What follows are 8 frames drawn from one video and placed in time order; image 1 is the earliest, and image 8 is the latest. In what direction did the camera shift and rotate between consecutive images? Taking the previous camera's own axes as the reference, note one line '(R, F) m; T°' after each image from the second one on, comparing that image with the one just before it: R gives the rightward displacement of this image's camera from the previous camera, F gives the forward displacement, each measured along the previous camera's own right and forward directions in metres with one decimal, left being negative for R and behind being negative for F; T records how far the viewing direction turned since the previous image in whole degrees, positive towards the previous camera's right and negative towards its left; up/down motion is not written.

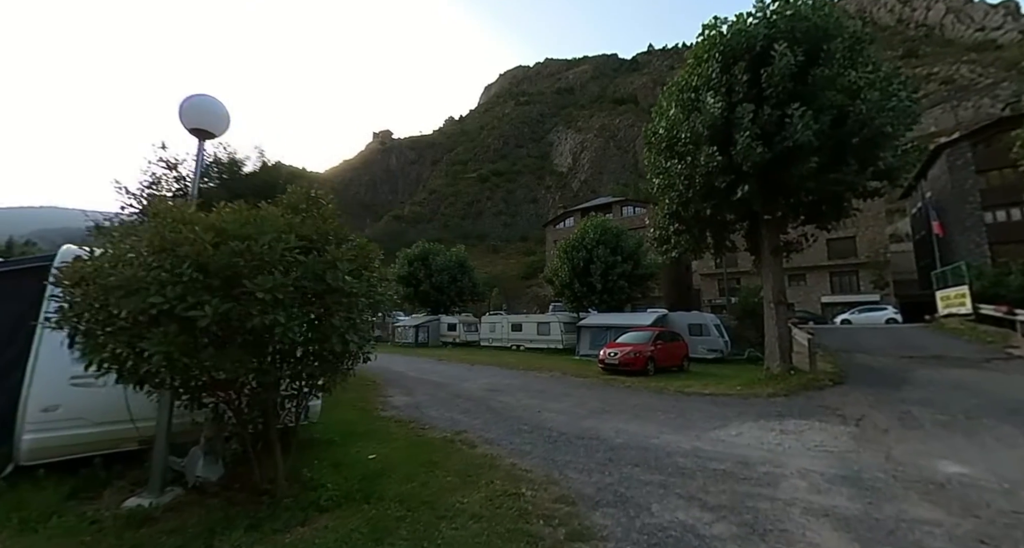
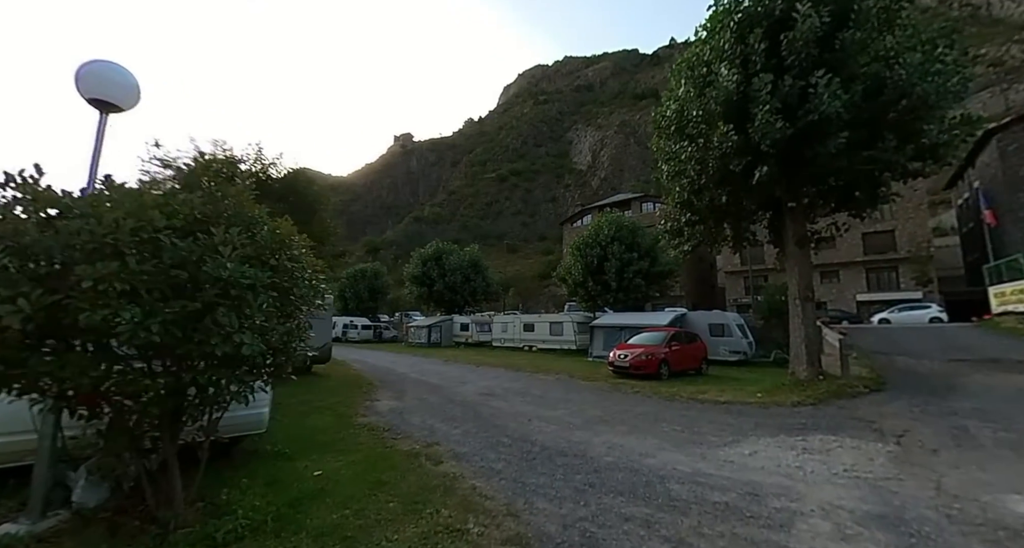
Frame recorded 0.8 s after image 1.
(+0.7, +0.8) m; -3°
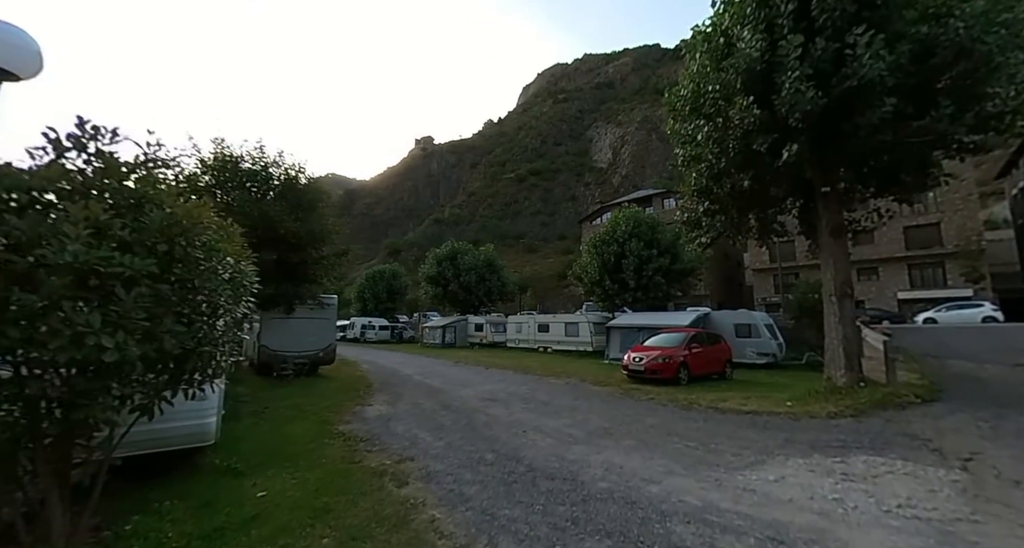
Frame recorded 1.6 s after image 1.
(+0.5, +0.8) m; -3°
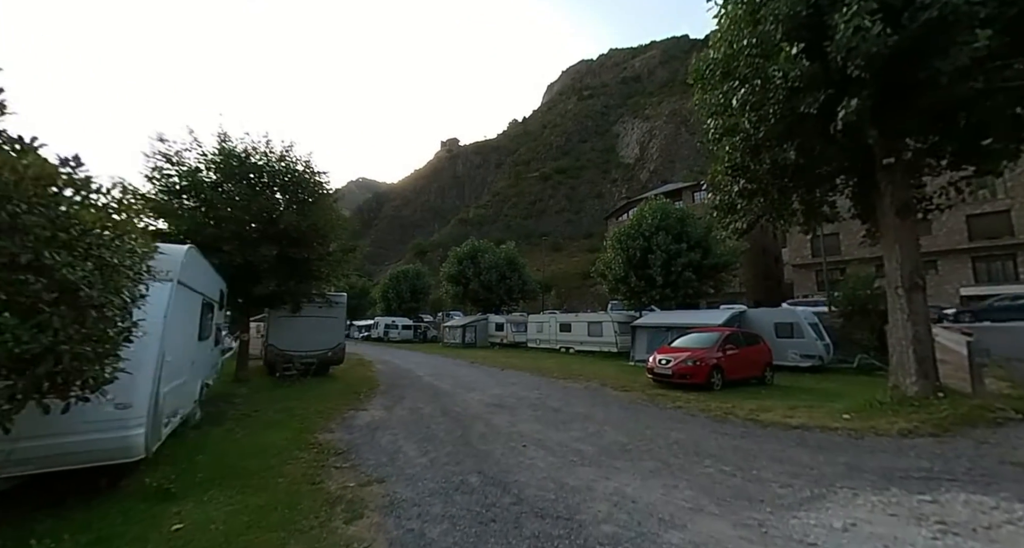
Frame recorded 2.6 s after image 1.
(+0.5, +1.0) m; -4°
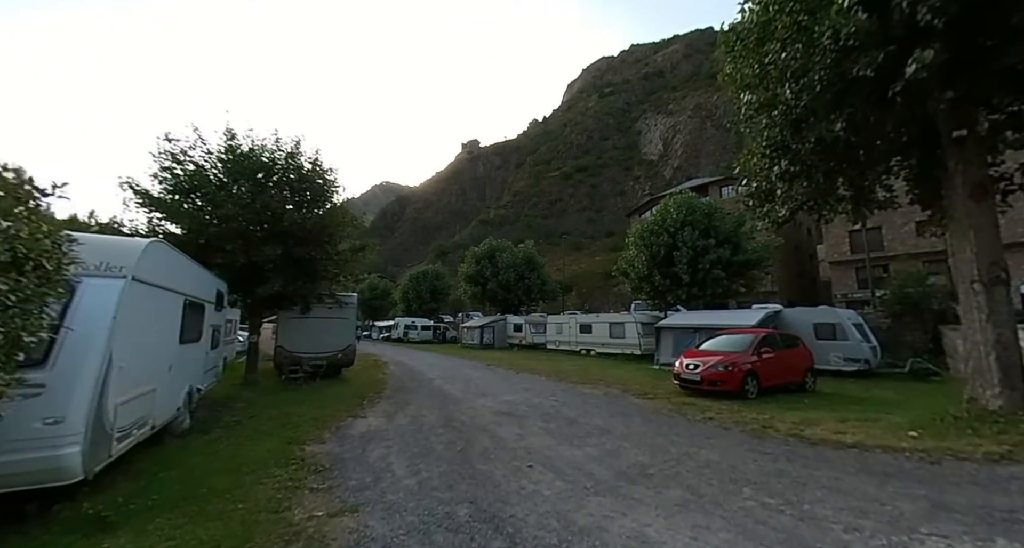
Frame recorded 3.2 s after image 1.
(+0.3, +0.8) m; -3°
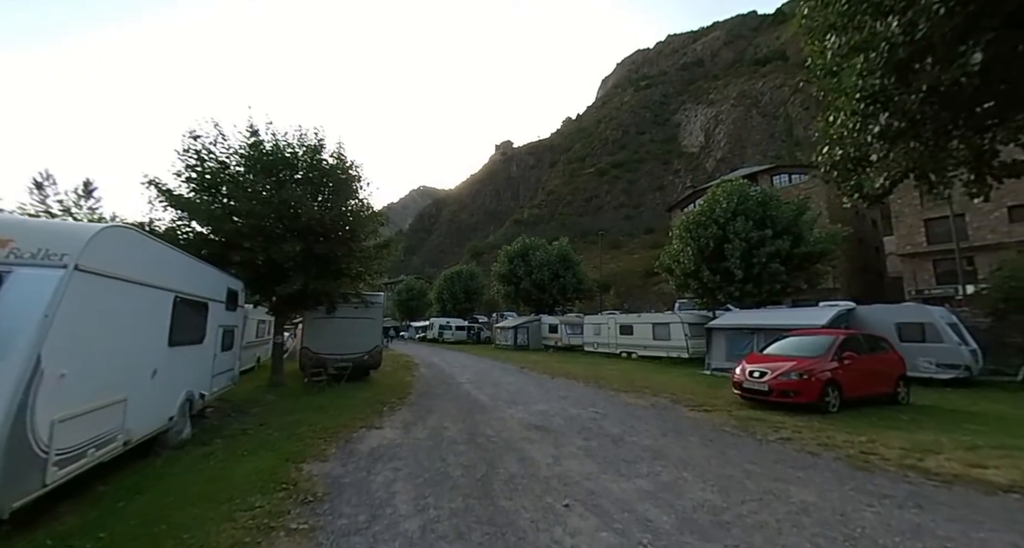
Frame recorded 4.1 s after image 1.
(+0.1, +1.1) m; -5°
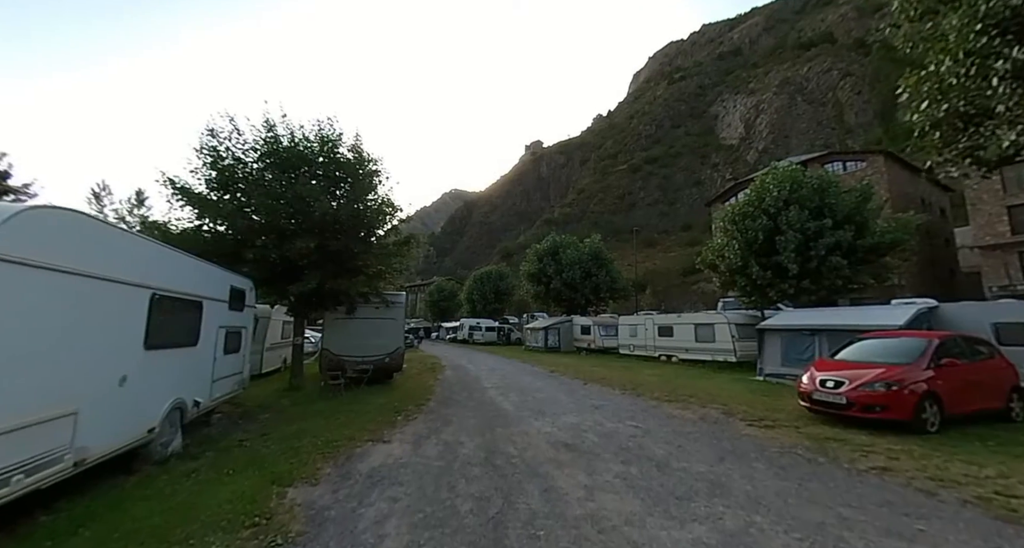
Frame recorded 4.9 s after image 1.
(+0.1, +1.0) m; -4°
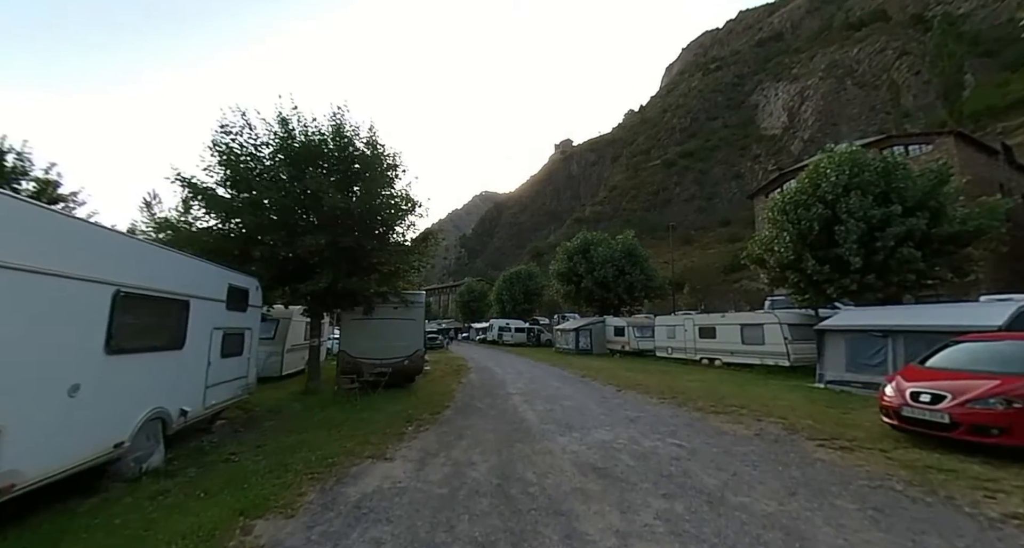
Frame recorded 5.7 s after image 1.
(+0.2, +1.0) m; -4°
